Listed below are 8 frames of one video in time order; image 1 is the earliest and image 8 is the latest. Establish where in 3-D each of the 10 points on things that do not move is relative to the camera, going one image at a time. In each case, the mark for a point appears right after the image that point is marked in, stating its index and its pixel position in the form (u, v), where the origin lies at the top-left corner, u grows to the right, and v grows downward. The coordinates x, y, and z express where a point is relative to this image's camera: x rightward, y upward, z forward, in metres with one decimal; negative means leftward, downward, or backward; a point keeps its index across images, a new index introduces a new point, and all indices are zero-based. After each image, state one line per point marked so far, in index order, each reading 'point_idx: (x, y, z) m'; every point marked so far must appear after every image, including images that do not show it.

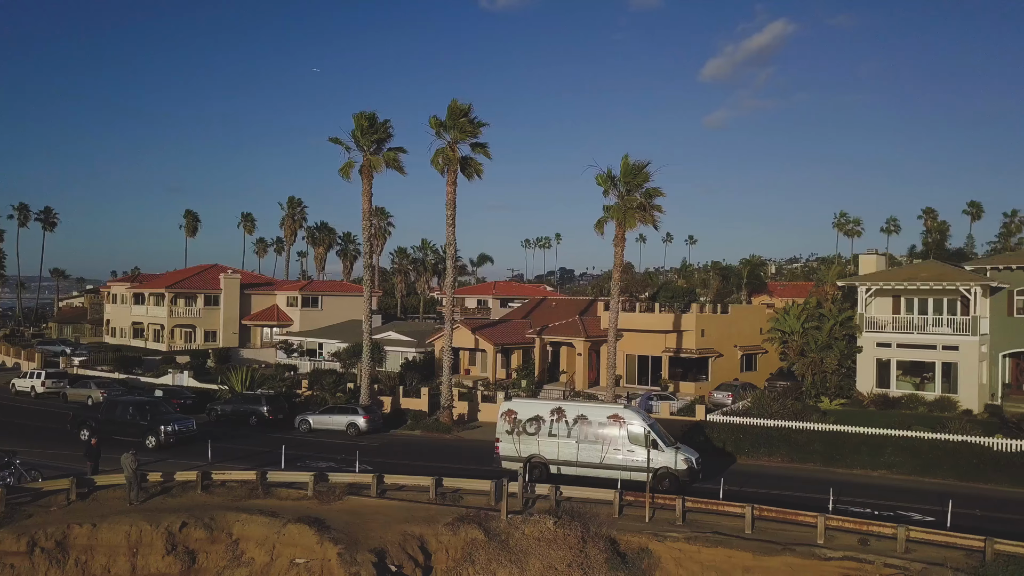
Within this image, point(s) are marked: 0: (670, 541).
0: (+2.9, -4.6, +14.9) m
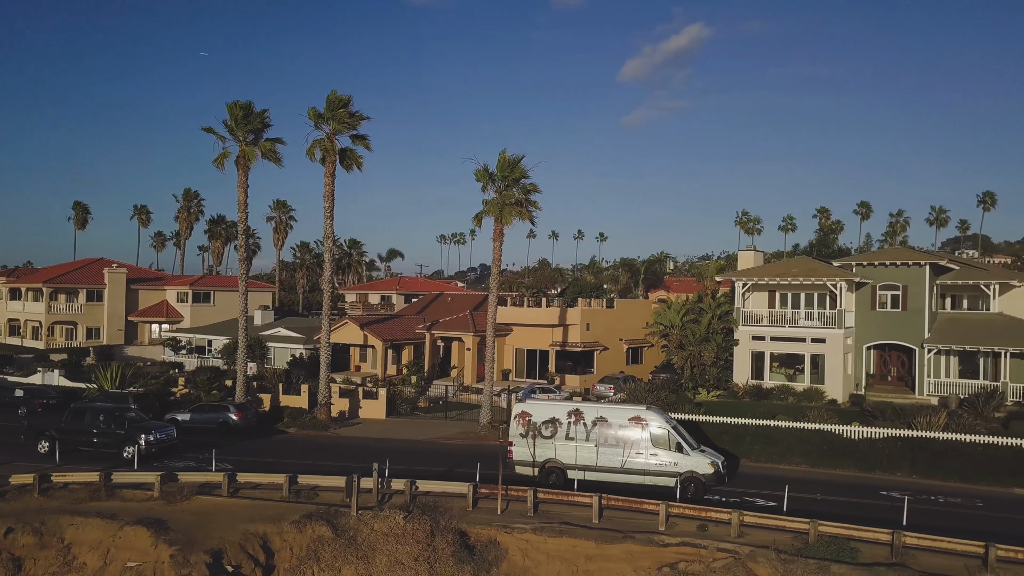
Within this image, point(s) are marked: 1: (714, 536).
0: (+0.1, -4.5, +15.0) m
1: (+3.6, -4.4, +14.4) m
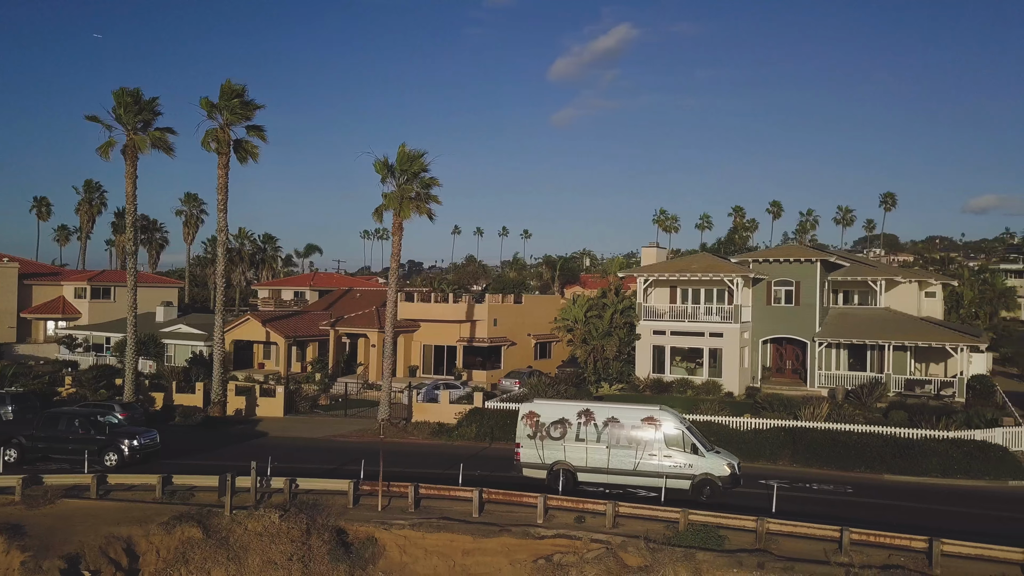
0: (-2.1, -4.4, +14.9) m
1: (+1.4, -4.3, +14.6) m
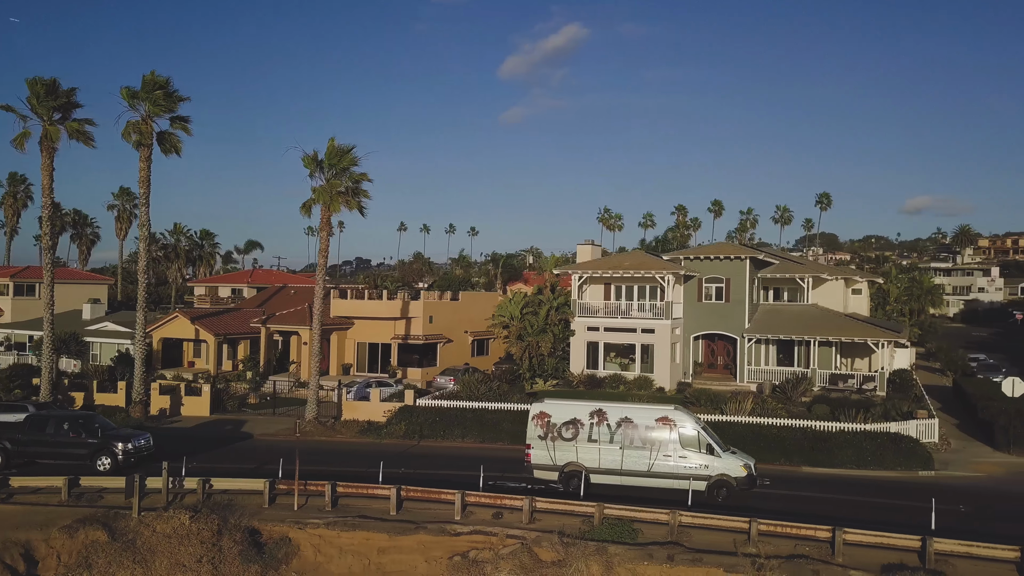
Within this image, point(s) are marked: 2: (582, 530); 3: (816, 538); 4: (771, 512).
0: (-3.6, -4.3, +14.7) m
1: (-0.1, -4.2, +14.6) m
2: (+1.2, -4.2, +14.1) m
3: (+5.0, -4.1, +13.3) m
4: (+5.1, -4.3, +15.6) m
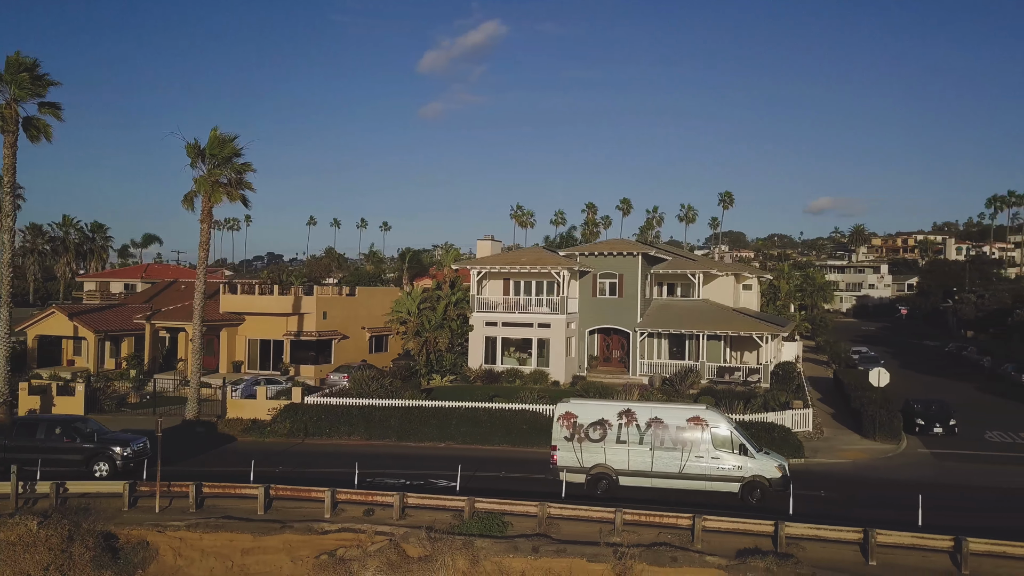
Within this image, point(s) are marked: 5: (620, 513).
0: (-5.9, -4.2, +14.1) m
1: (-2.4, -4.1, +14.5) m
2: (-1.0, -4.1, +14.0) m
3: (+2.8, -4.0, +13.6) m
4: (+2.7, -4.2, +15.9) m
5: (+1.8, -3.7, +13.5) m
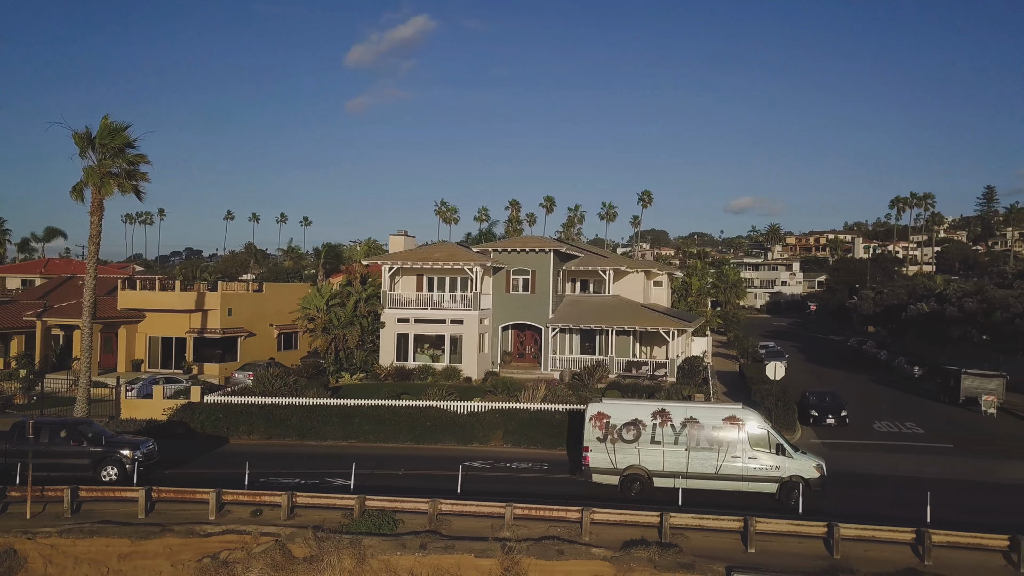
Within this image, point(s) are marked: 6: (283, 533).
0: (-7.7, -4.1, +13.4) m
1: (-4.3, -4.0, +14.1) m
2: (-2.9, -4.0, +13.8) m
3: (+0.9, -3.9, +13.7) m
4: (+0.6, -4.1, +16.0) m
5: (0.0, -3.6, +13.6) m
6: (-3.8, -4.1, +13.5) m
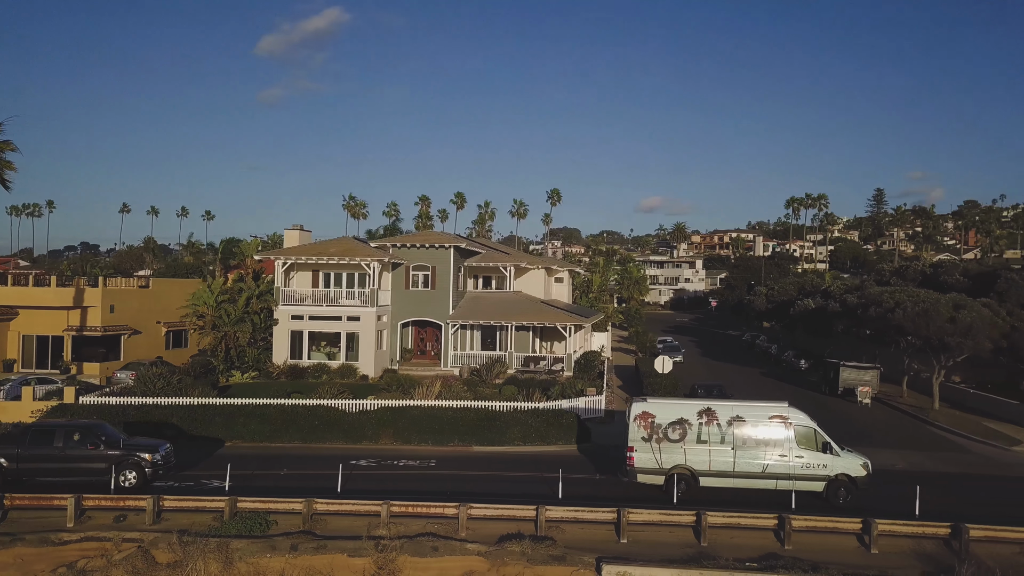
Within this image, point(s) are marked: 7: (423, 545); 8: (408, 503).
0: (-9.7, -4.0, +12.5) m
1: (-6.4, -3.9, +13.5) m
2: (-4.9, -3.9, +13.3) m
3: (-1.1, -3.8, +13.7) m
4: (-1.7, -4.0, +15.9) m
5: (-2.1, -3.6, +13.4) m
6: (-5.8, -4.0, +12.9) m
7: (-1.4, -4.0, +12.8) m
8: (-1.8, -3.6, +13.7) m
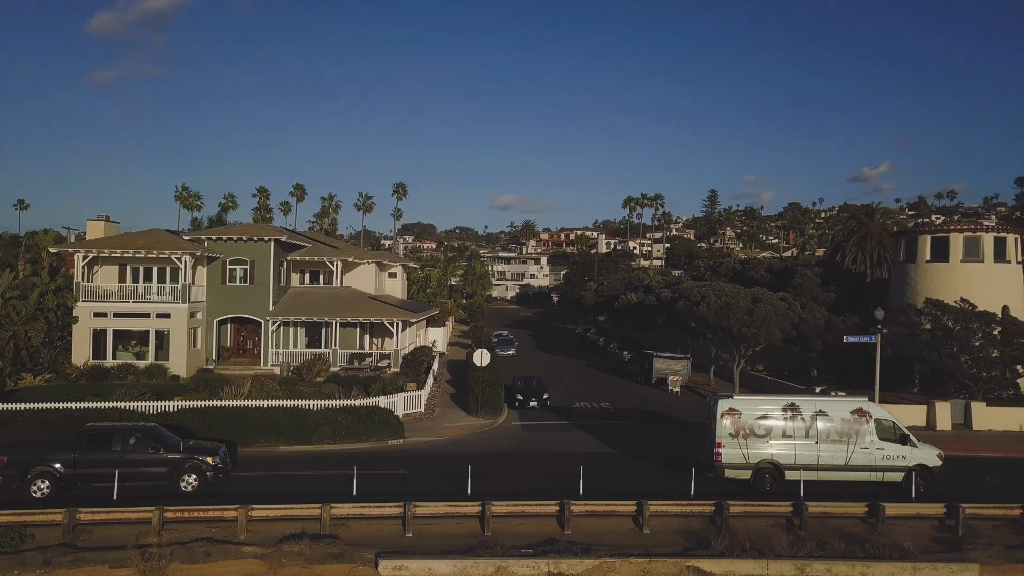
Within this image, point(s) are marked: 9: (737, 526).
0: (-12.9, -3.9, +10.4) m
1: (-9.8, -3.8, +12.0) m
2: (-8.3, -3.8, +12.1) m
3: (-4.6, -3.7, +13.1) m
4: (-5.6, -3.9, +15.2) m
5: (-5.5, -3.5, +12.7) m
6: (-9.1, -3.9, +11.5) m
7: (-4.8, -3.9, +12.2) m
8: (-5.3, -3.5, +13.0) m
9: (+3.7, -3.9, +13.3) m
